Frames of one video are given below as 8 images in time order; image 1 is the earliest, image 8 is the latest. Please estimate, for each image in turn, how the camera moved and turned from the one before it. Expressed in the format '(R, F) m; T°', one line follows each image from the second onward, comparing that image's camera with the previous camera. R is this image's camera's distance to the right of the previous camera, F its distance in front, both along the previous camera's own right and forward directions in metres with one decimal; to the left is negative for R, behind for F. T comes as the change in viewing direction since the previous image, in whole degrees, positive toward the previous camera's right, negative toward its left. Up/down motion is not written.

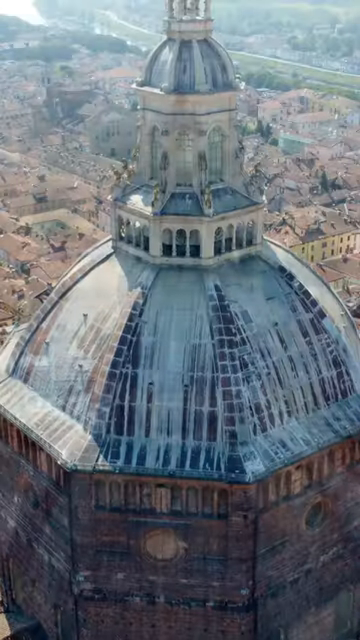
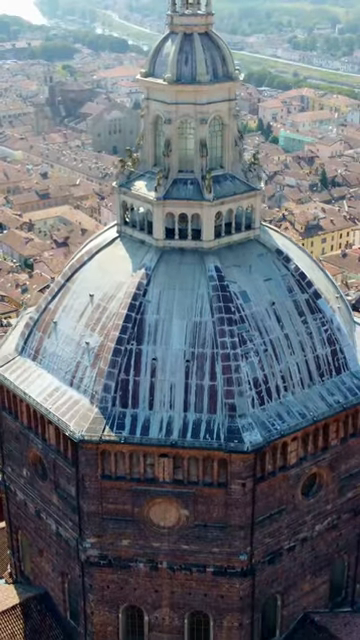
(0.0, -1.2) m; 0°
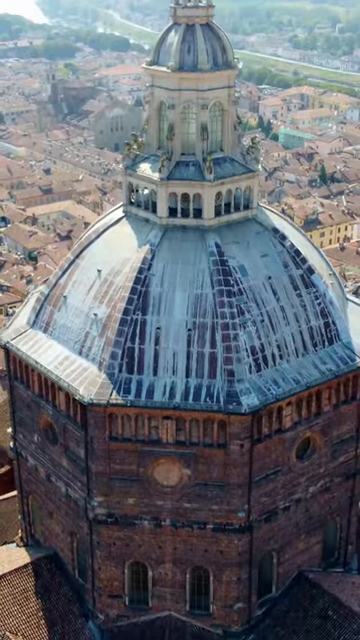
(-0.1, -1.7) m; 0°
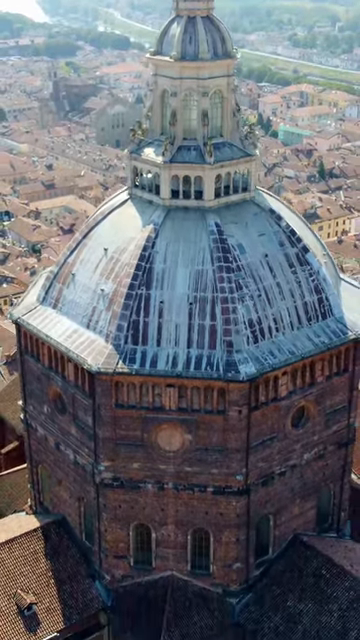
(-0.1, -1.6) m; 0°
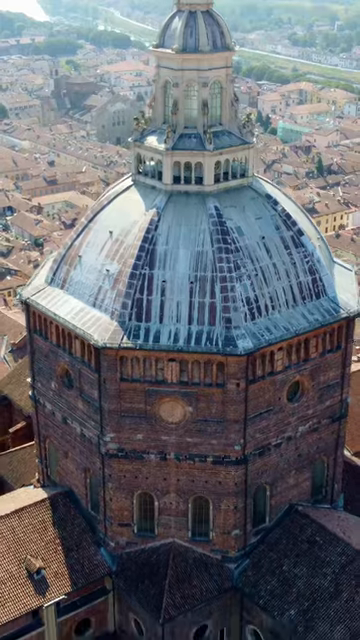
(-0.1, -1.5) m; 0°
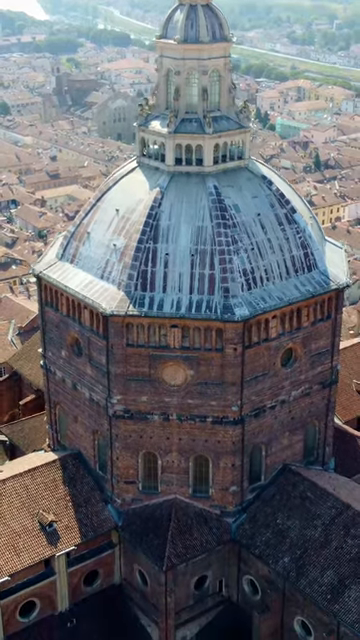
(-0.1, -2.3) m; 0°
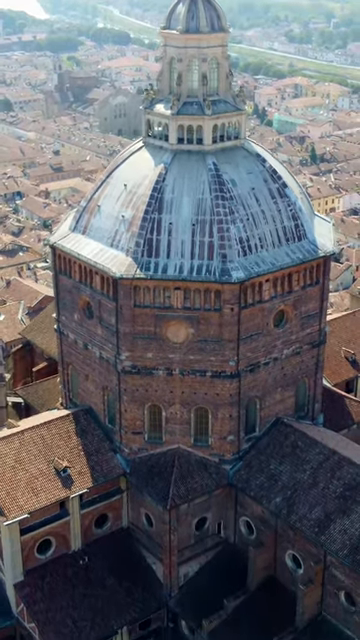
(-0.1, -3.3) m; 0°
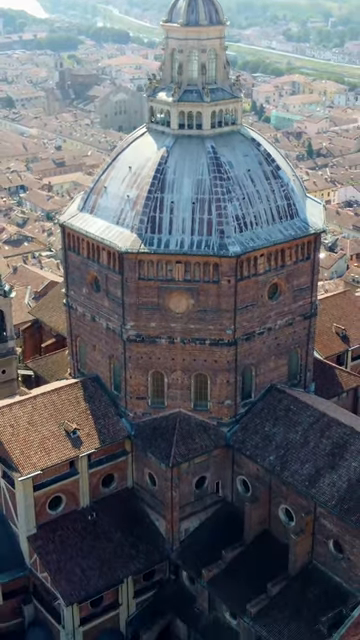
(-0.1, -2.7) m; 0°
